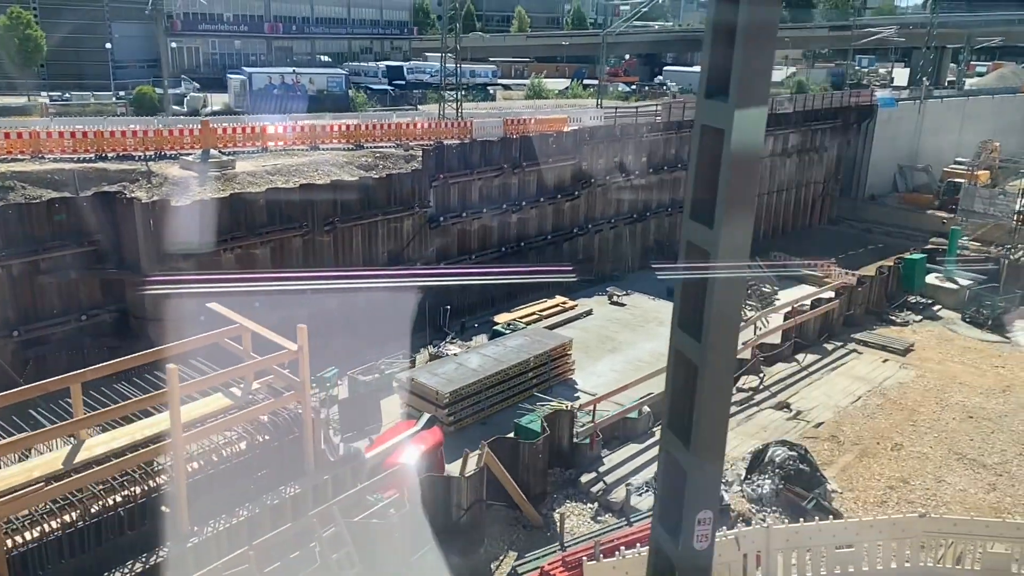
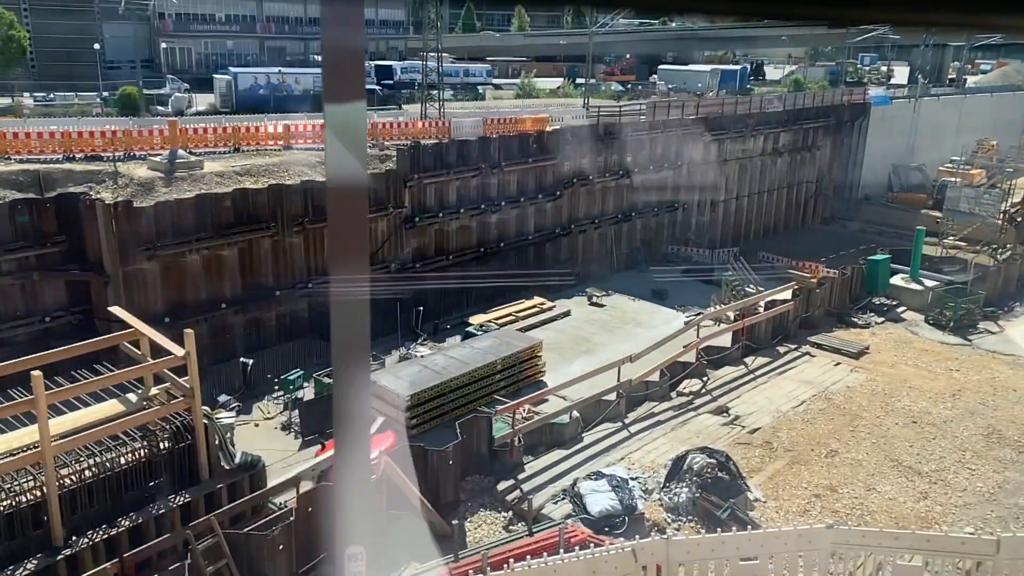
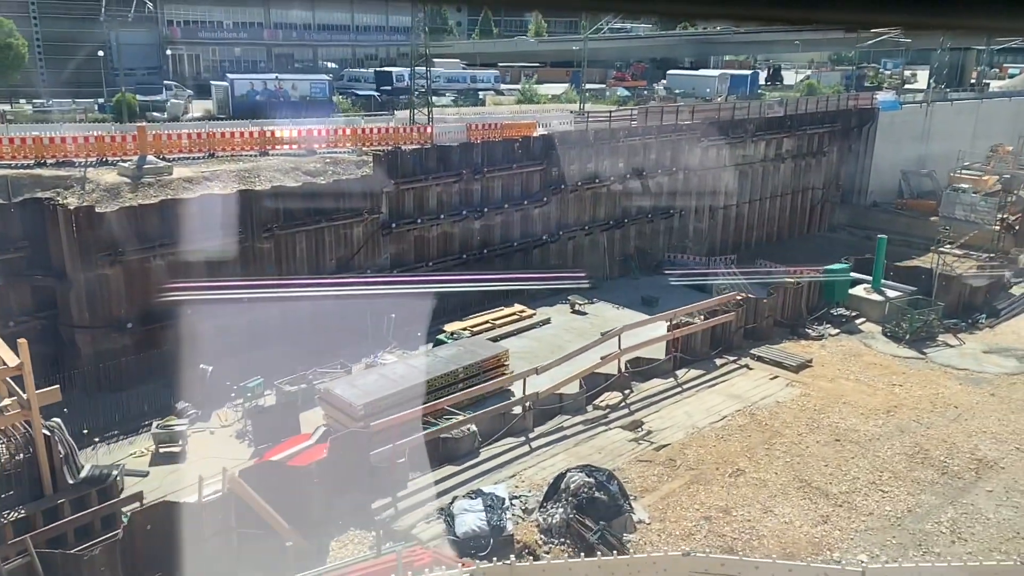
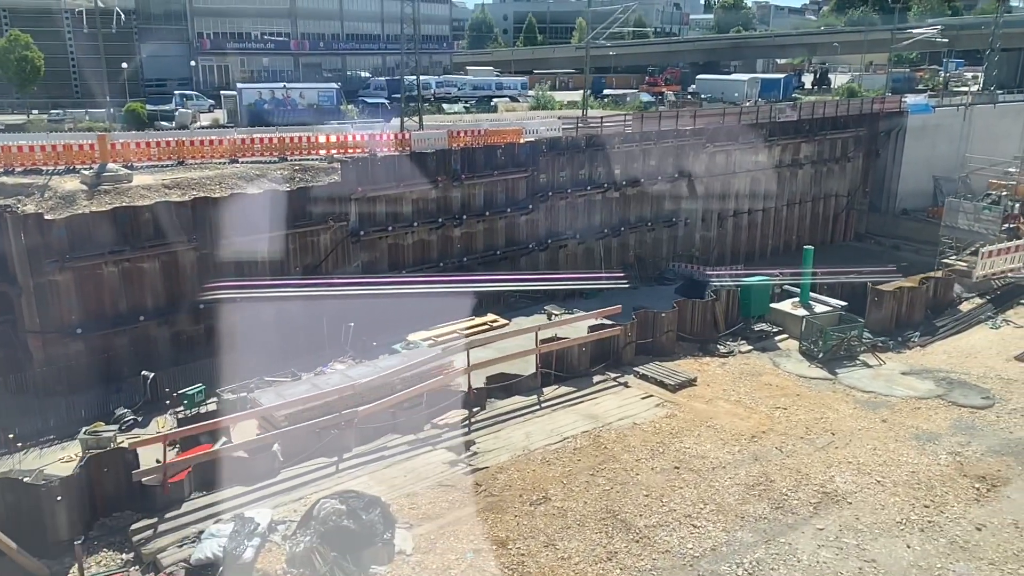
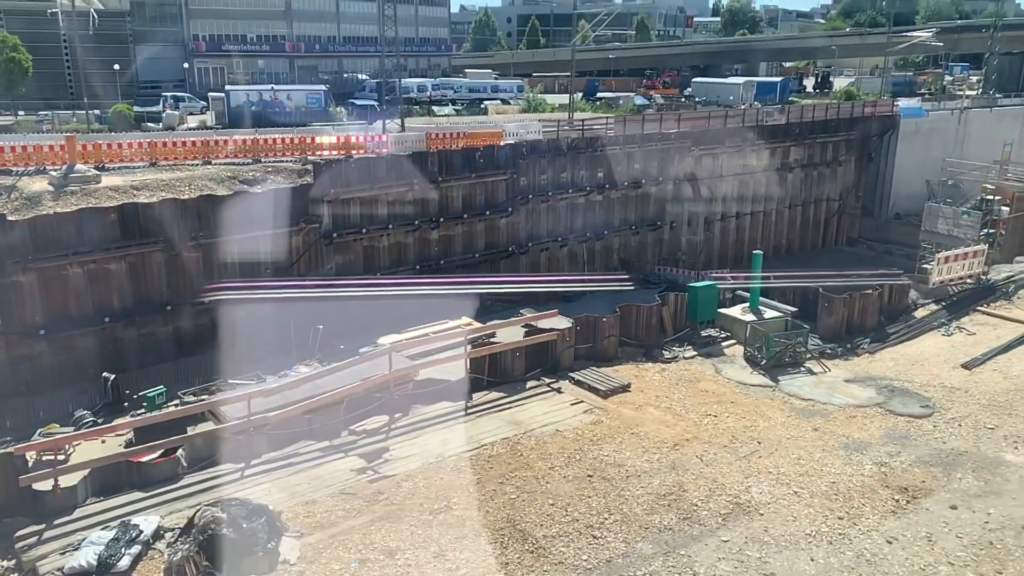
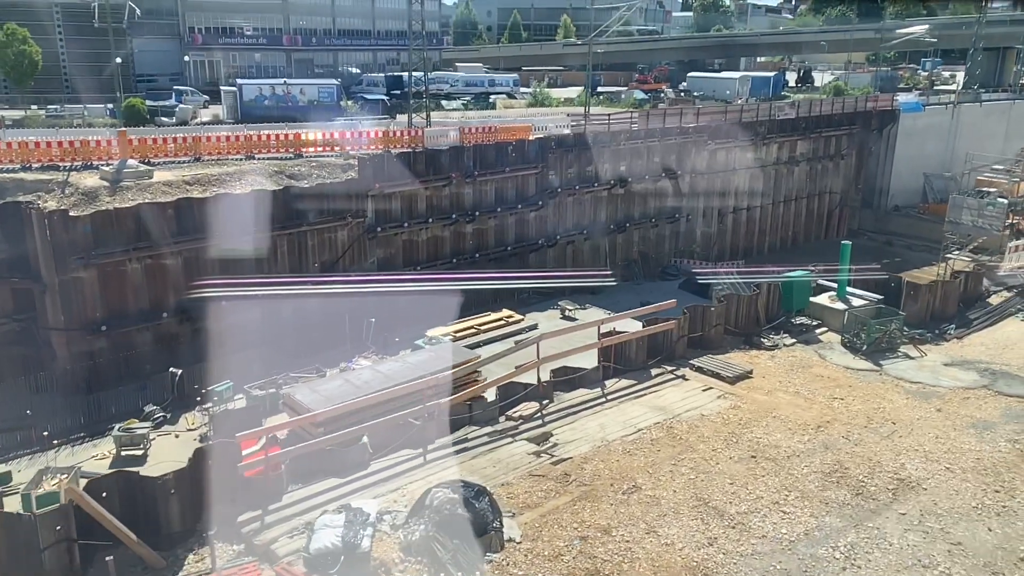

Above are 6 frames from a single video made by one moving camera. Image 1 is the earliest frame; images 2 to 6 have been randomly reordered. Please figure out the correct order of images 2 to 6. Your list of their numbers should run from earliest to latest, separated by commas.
2, 3, 6, 4, 5
